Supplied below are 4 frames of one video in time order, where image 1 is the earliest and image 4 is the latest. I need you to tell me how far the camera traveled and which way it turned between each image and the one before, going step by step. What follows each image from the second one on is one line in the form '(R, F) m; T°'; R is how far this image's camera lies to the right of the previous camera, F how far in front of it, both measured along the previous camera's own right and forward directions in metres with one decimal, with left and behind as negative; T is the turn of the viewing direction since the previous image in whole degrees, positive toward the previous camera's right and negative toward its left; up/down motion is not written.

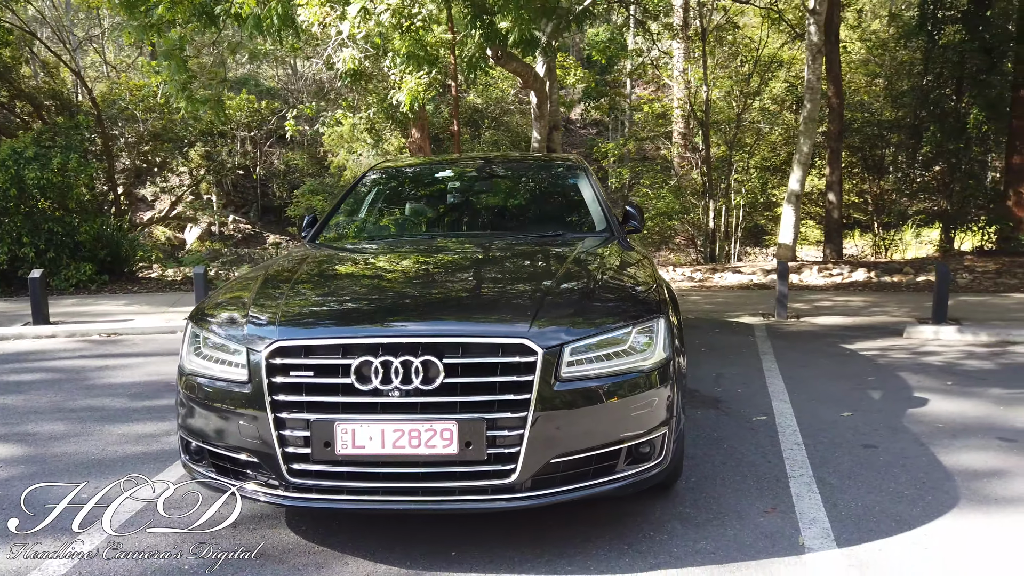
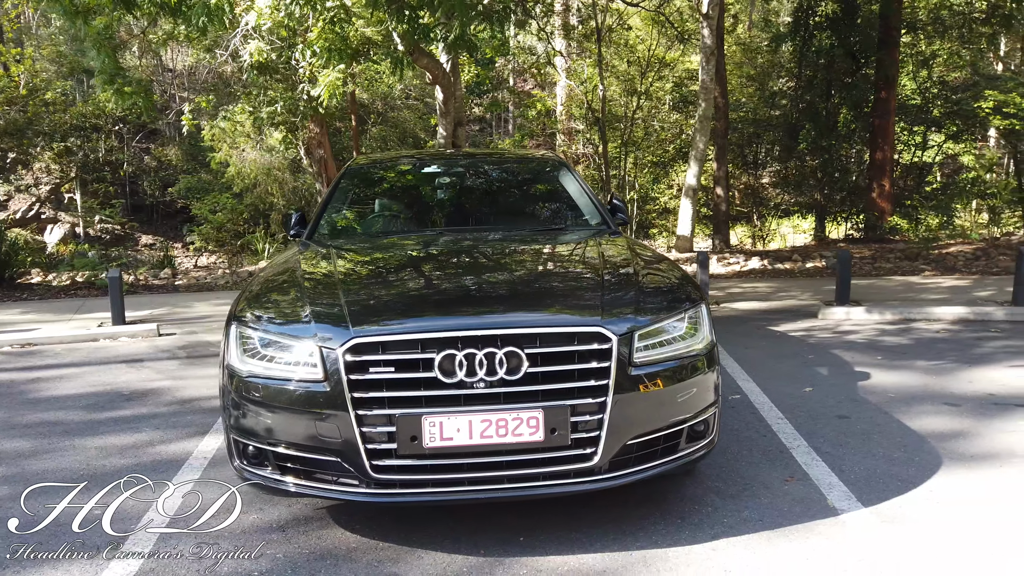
(-0.7, 0.0) m; +9°
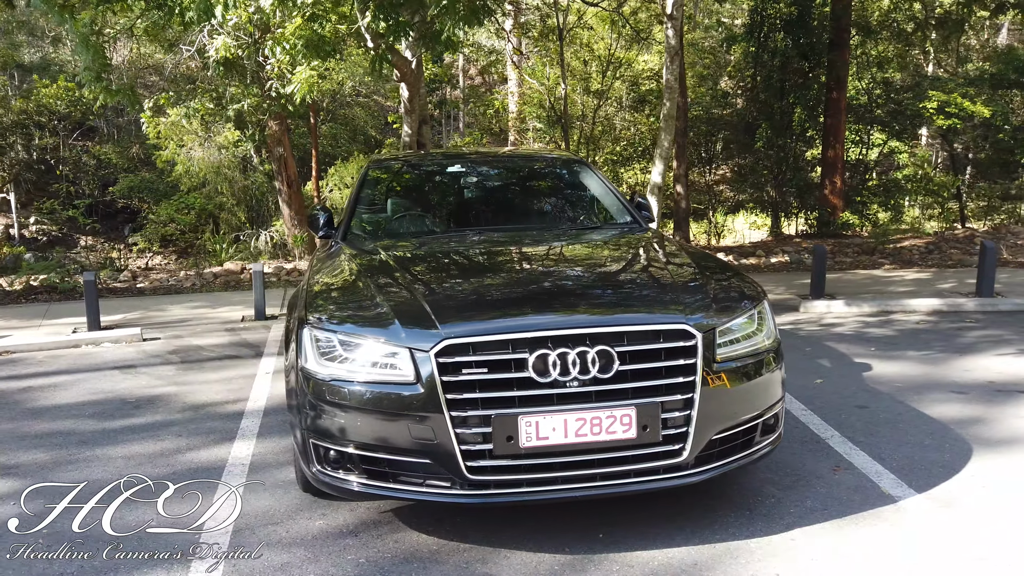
(-0.5, 0.0) m; +4°
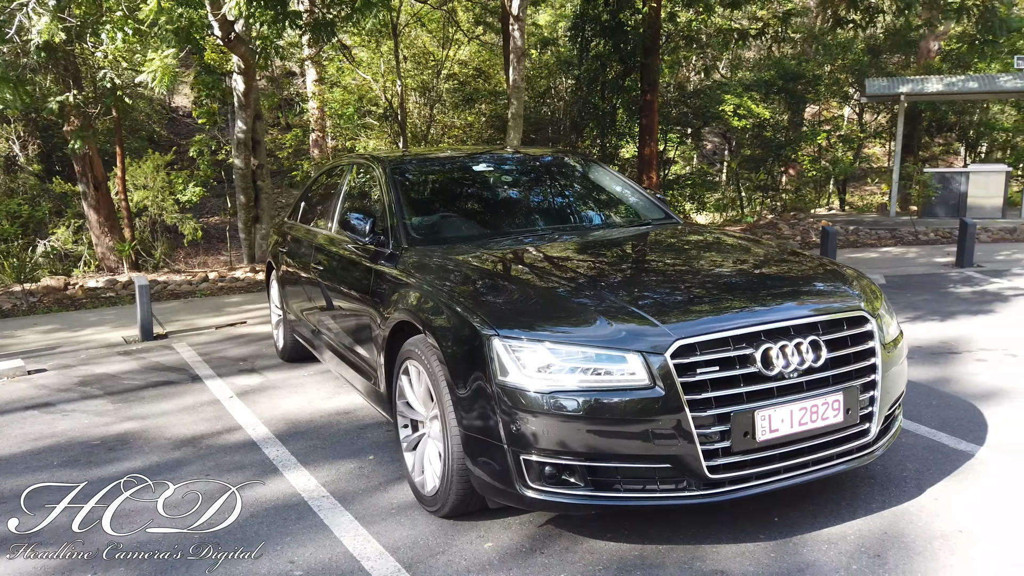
(-1.5, +0.3) m; +16°
